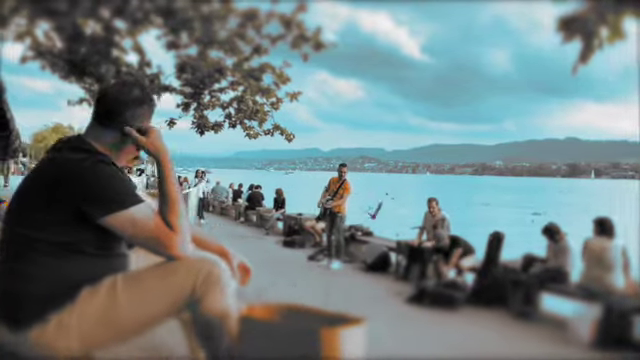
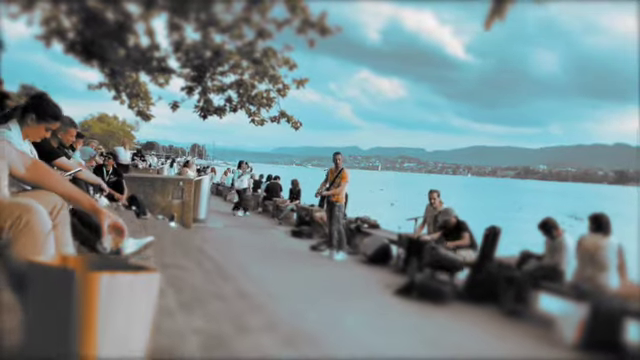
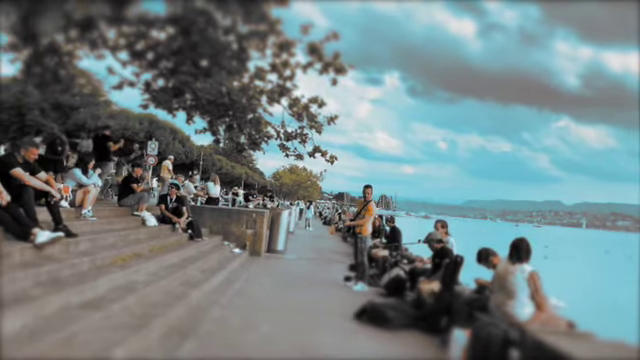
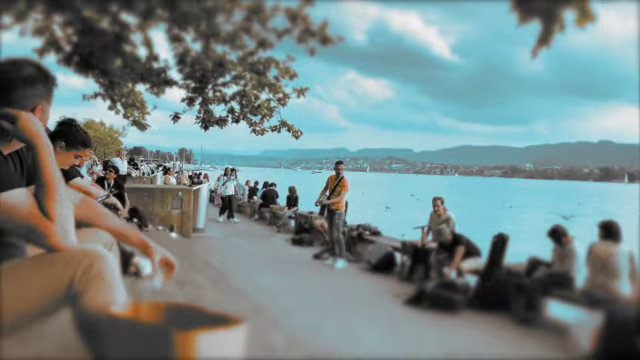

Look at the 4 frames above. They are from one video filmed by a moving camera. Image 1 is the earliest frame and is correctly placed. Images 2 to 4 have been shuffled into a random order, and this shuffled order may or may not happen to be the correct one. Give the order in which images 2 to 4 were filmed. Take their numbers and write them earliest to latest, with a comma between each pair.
4, 2, 3
